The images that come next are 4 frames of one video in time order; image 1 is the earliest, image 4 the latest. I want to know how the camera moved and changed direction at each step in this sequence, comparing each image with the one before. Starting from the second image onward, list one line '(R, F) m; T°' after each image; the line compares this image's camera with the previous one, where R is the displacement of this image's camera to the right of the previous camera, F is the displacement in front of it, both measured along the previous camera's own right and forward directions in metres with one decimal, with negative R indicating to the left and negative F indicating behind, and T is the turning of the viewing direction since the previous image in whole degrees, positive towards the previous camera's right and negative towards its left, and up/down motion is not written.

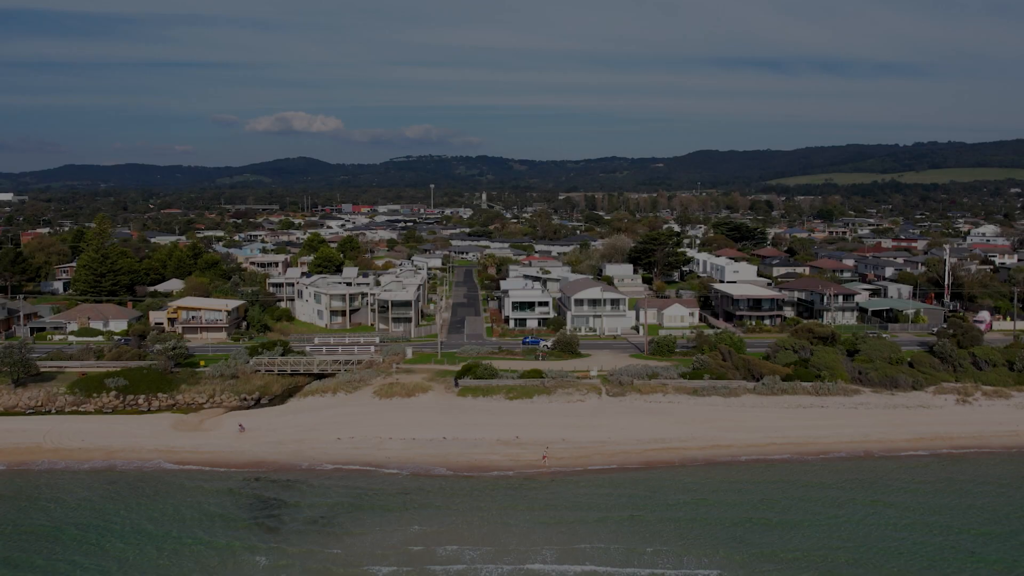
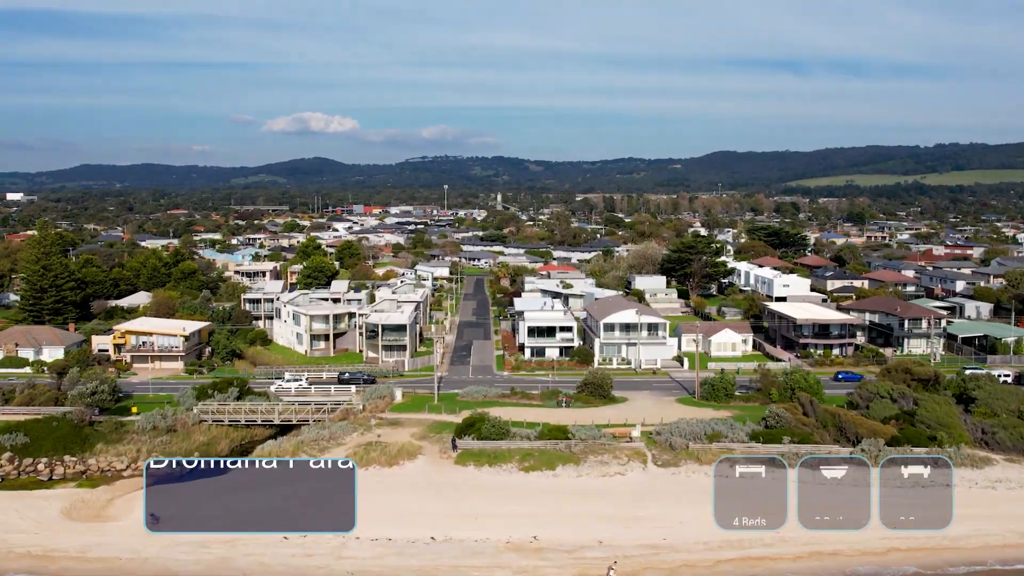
(0.0, +4.8) m; -1°
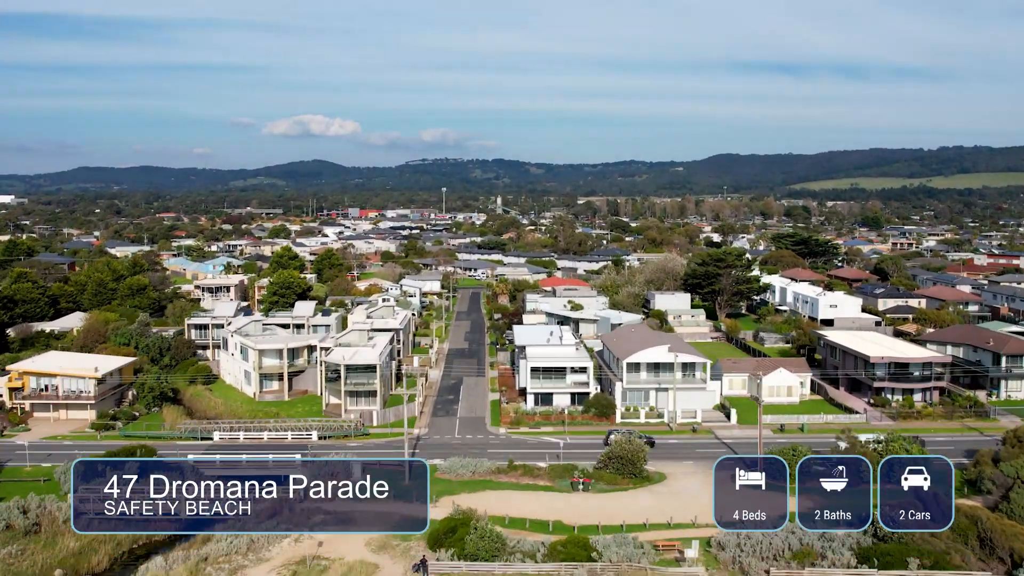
(0.0, +4.7) m; 0°
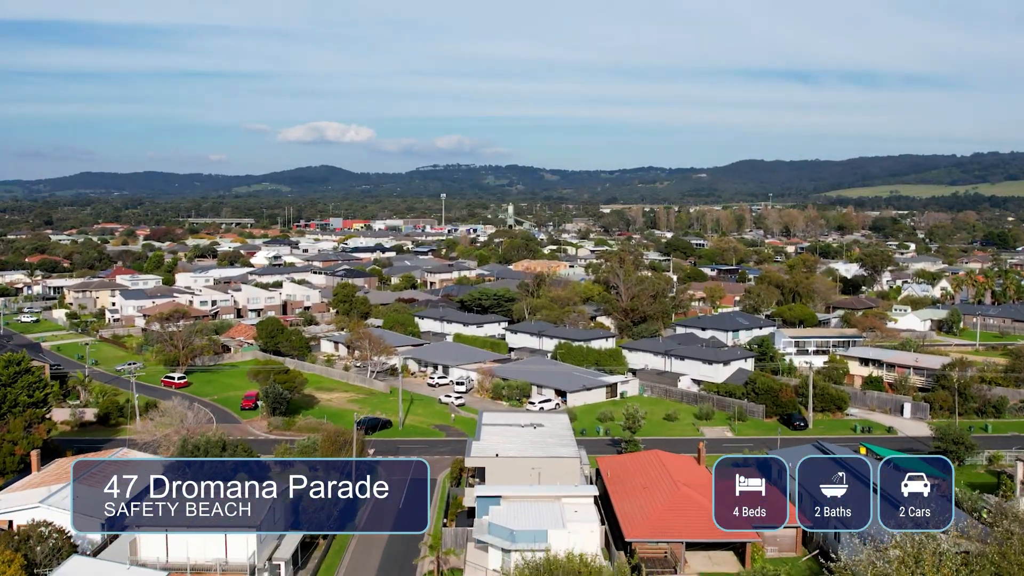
(0.0, +25.6) m; -1°
